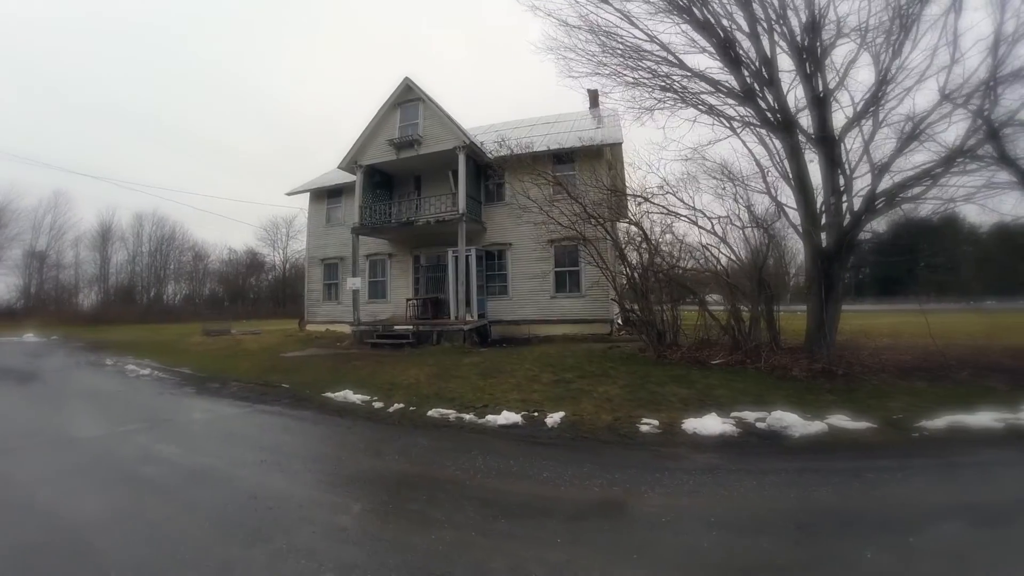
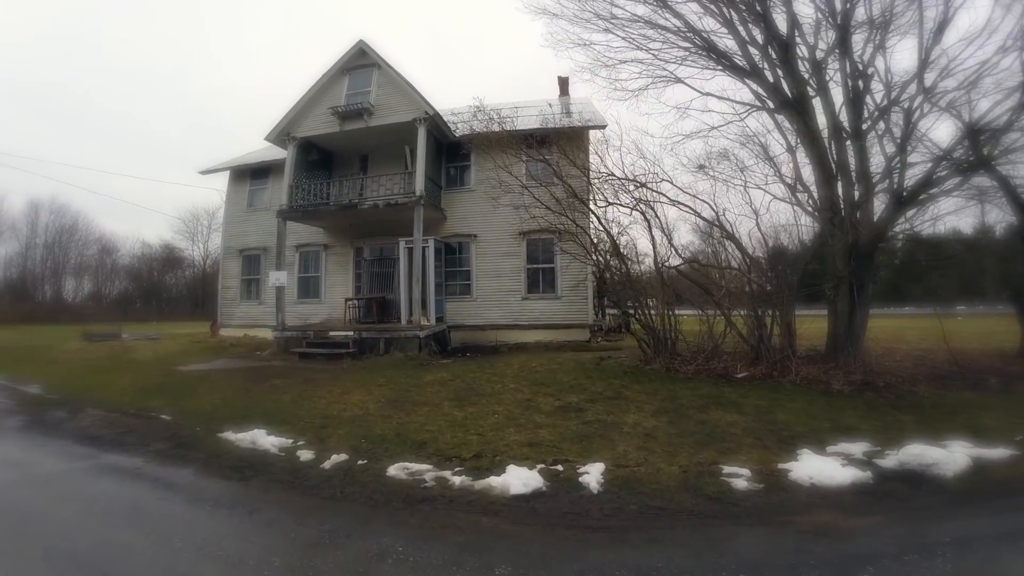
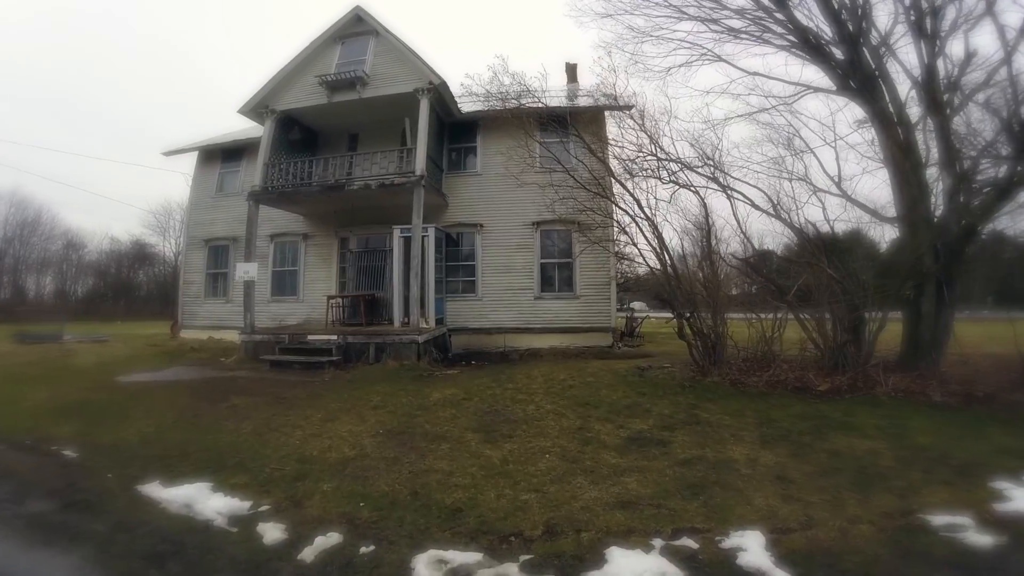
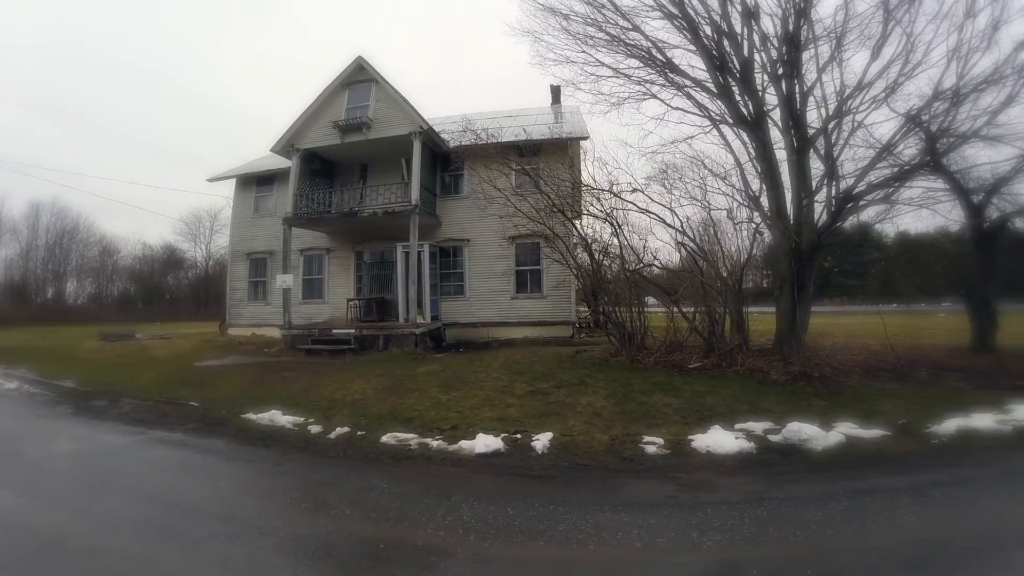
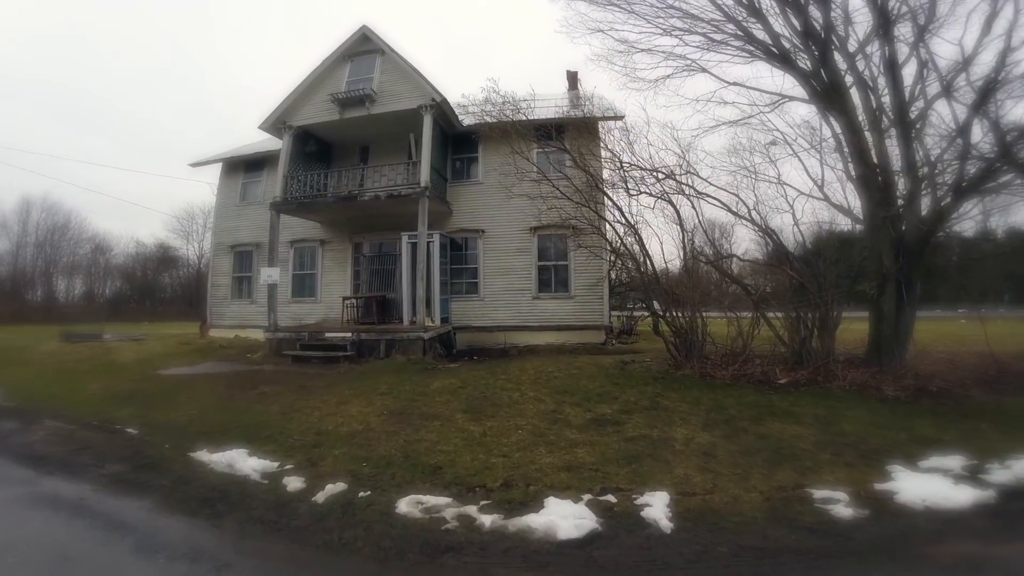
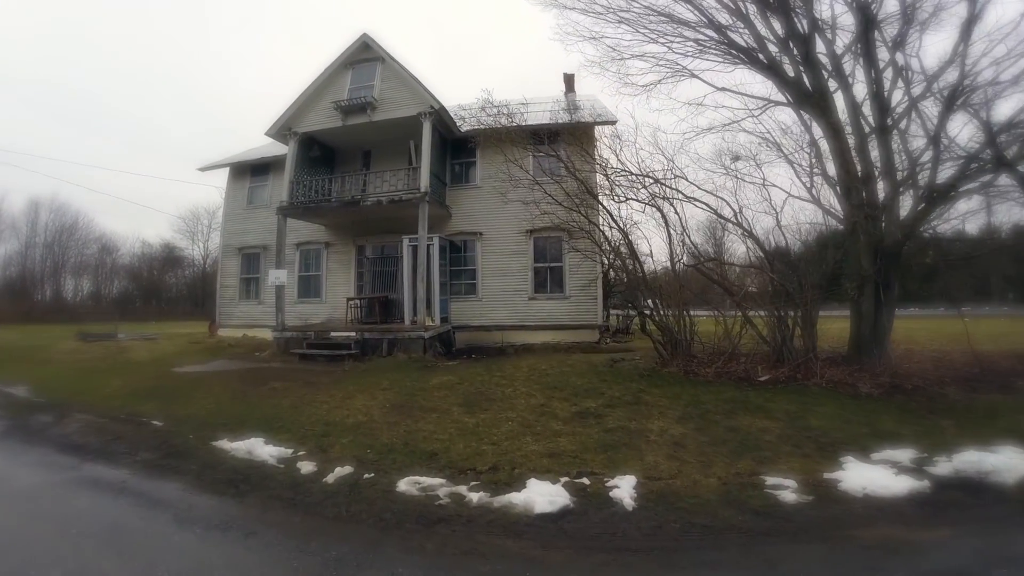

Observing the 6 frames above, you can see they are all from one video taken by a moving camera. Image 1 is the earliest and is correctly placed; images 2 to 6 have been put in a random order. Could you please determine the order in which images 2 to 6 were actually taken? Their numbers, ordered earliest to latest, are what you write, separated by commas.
4, 2, 6, 5, 3
